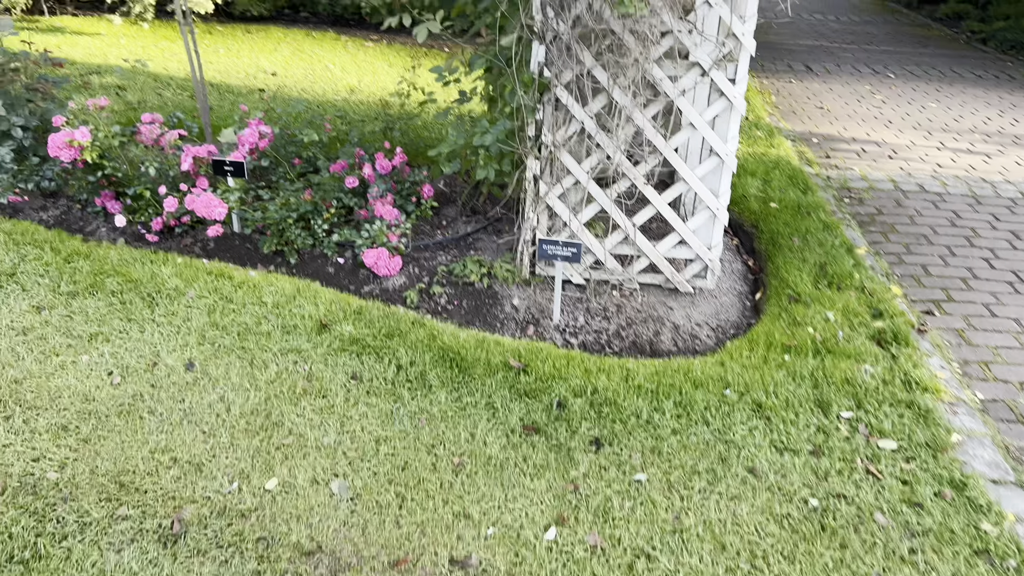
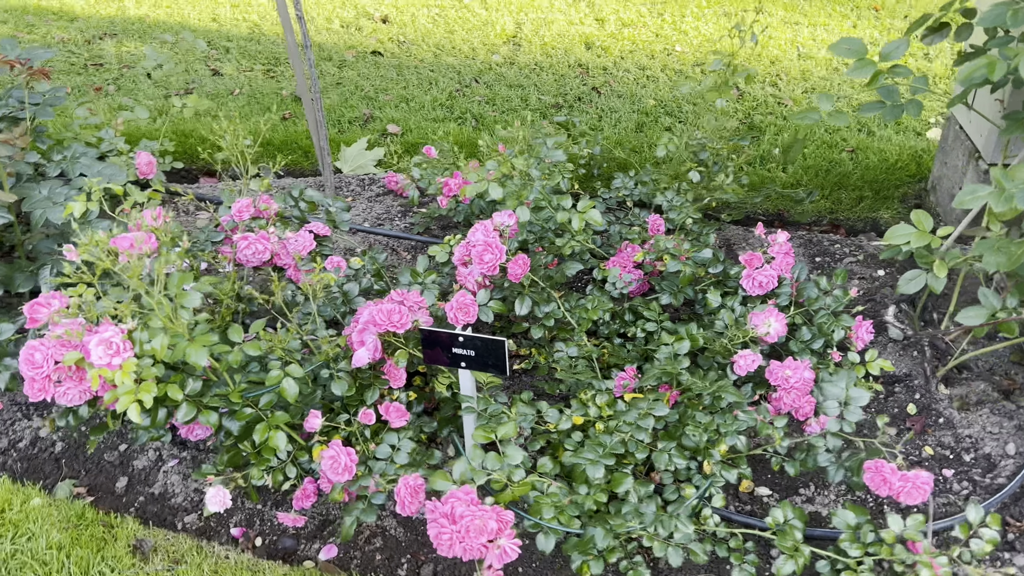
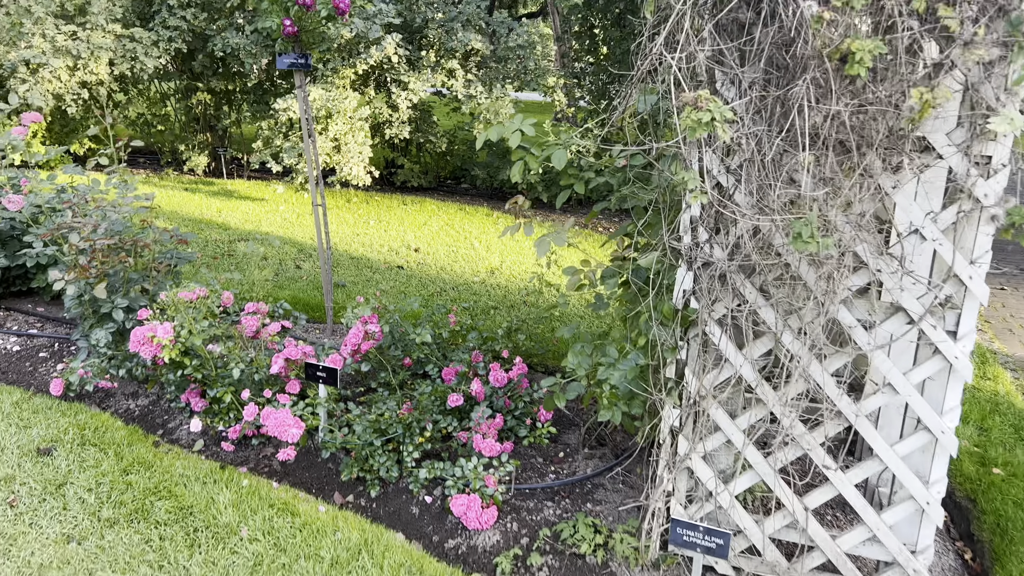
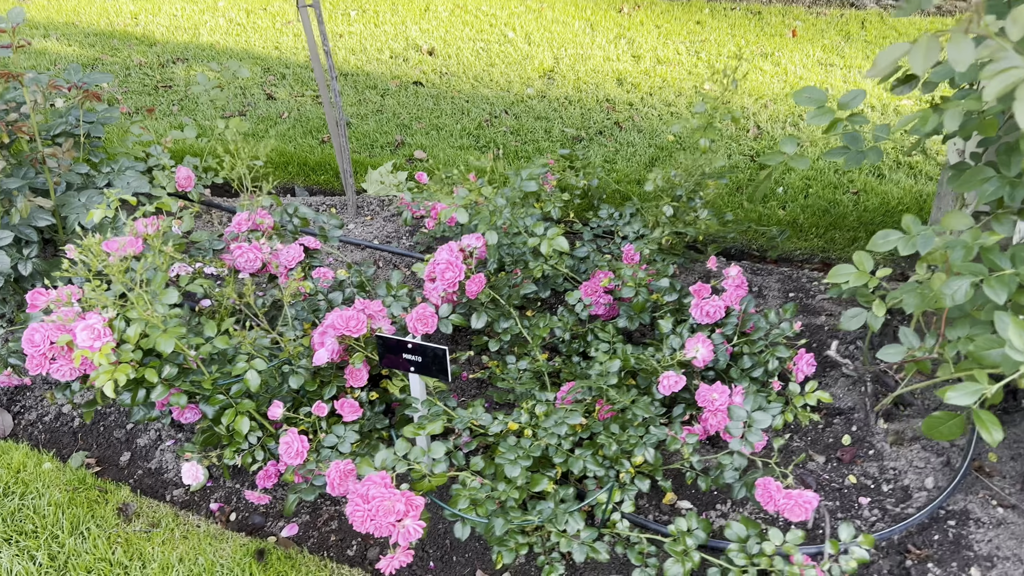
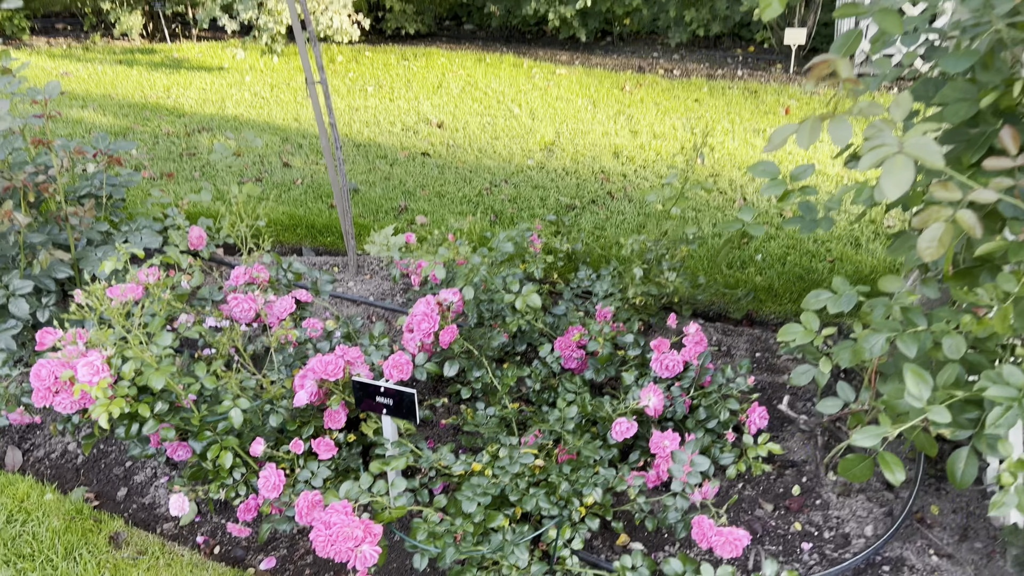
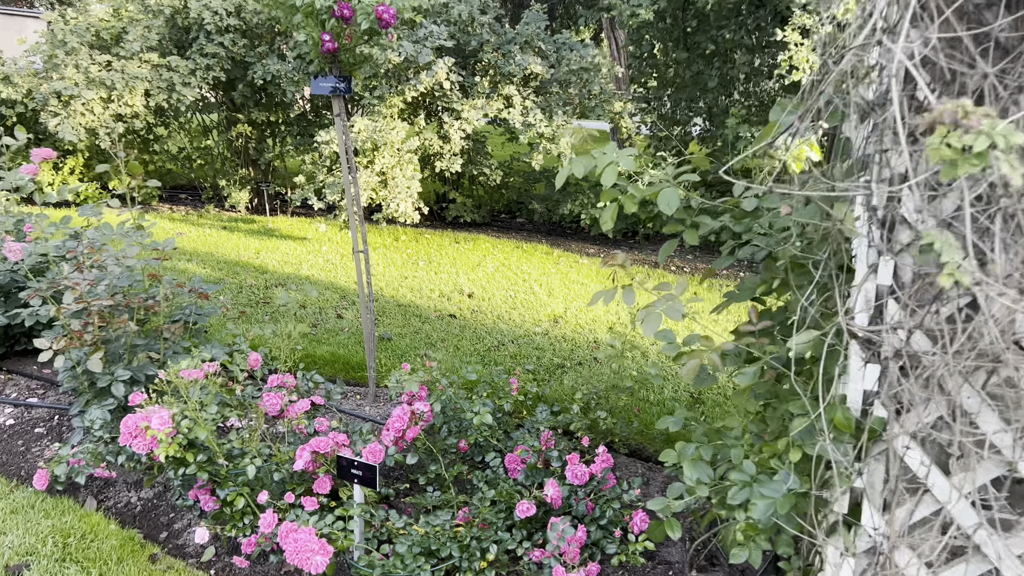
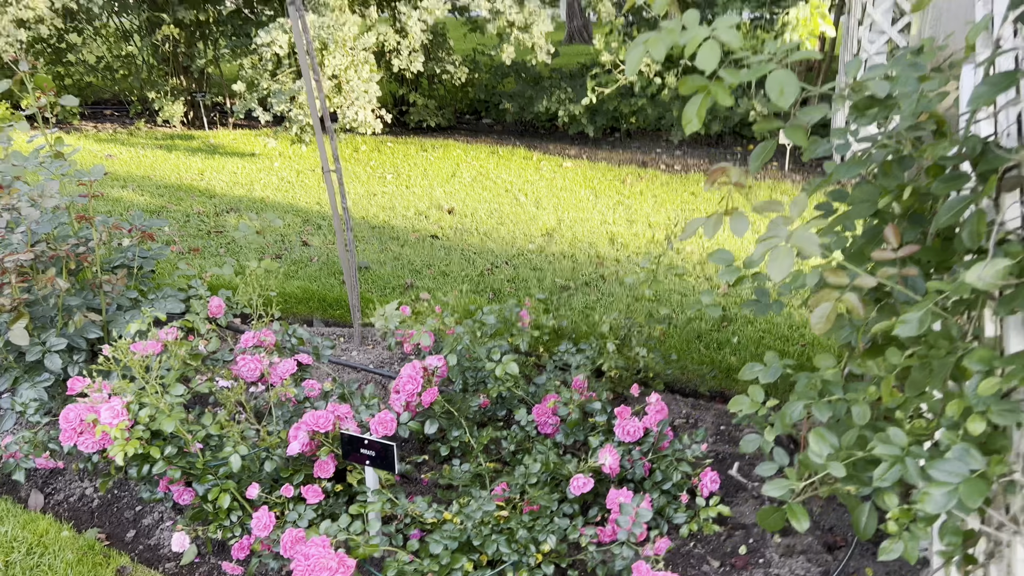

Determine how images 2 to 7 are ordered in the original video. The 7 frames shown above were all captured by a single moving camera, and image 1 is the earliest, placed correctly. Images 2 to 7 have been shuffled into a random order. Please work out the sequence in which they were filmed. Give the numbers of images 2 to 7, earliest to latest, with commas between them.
3, 6, 7, 5, 4, 2
